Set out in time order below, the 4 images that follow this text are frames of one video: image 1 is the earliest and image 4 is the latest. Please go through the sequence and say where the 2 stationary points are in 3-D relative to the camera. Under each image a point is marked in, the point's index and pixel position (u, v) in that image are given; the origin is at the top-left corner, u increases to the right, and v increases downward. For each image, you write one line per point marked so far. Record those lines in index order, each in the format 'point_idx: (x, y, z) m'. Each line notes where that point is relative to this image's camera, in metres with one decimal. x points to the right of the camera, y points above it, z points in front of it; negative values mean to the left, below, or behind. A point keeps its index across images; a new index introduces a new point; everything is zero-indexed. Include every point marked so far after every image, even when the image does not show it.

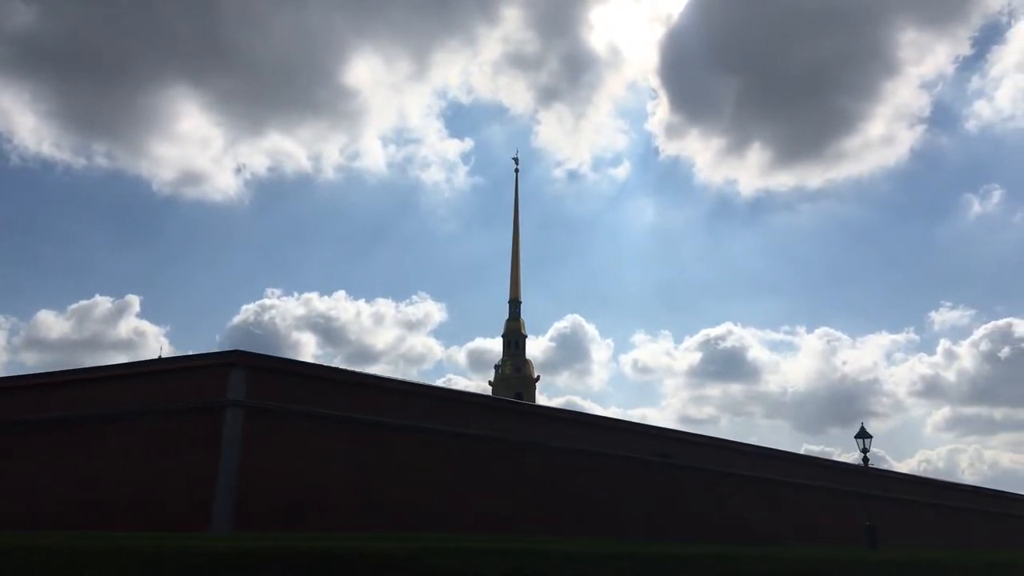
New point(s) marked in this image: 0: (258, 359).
0: (-4.7, -1.3, +18.0) m
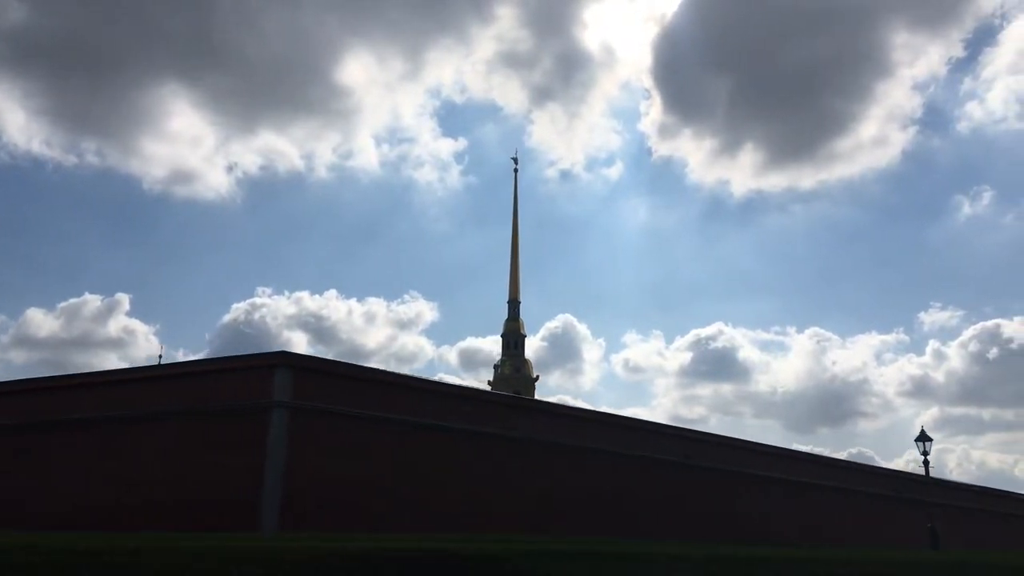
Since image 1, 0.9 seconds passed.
0: (-3.9, -1.4, +18.1) m
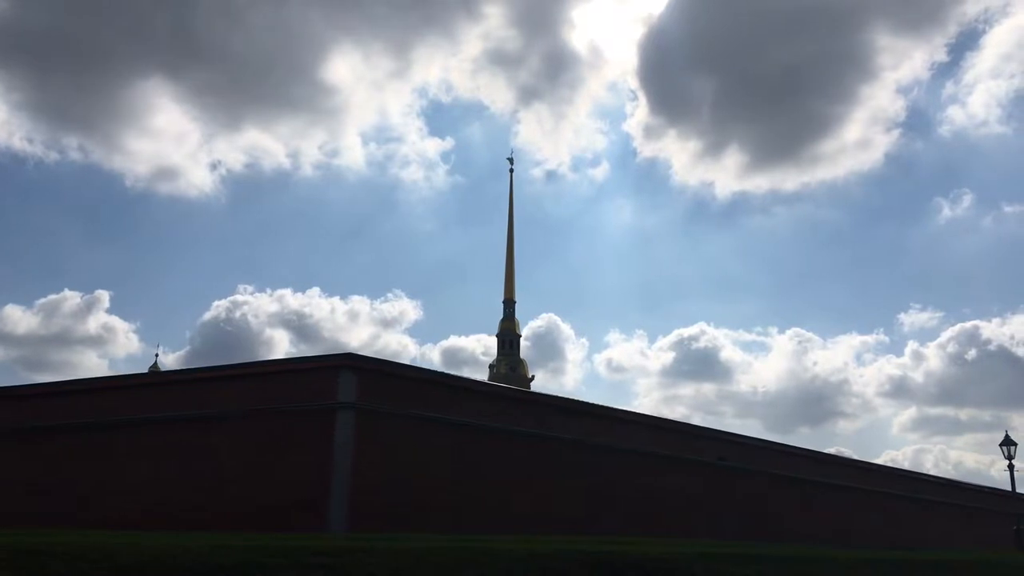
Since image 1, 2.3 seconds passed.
0: (-2.8, -1.4, +18.5) m
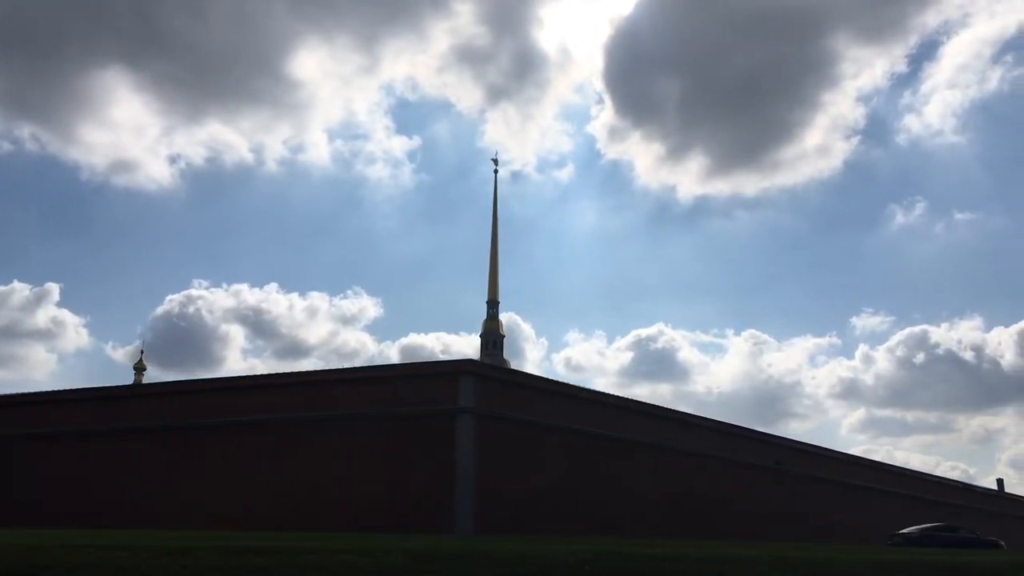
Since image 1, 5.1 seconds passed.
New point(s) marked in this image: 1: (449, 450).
0: (-0.6, -1.6, +19.2) m
1: (-1.2, -3.1, +18.6) m
